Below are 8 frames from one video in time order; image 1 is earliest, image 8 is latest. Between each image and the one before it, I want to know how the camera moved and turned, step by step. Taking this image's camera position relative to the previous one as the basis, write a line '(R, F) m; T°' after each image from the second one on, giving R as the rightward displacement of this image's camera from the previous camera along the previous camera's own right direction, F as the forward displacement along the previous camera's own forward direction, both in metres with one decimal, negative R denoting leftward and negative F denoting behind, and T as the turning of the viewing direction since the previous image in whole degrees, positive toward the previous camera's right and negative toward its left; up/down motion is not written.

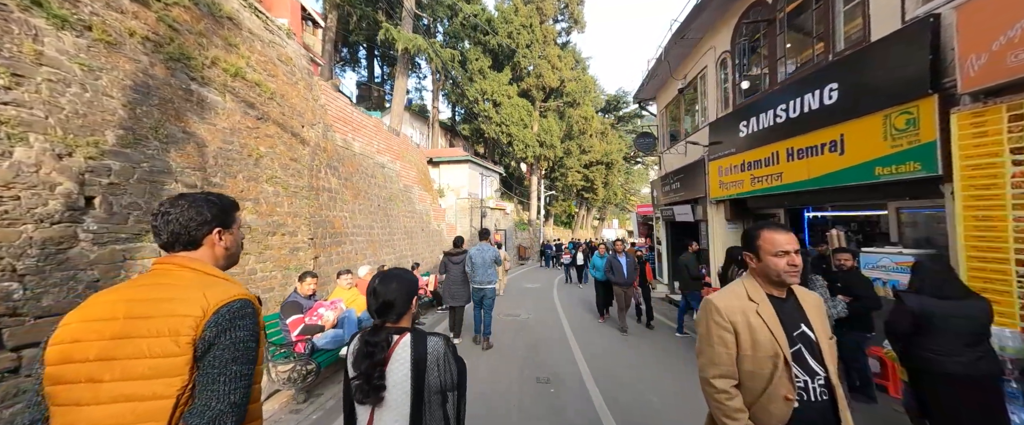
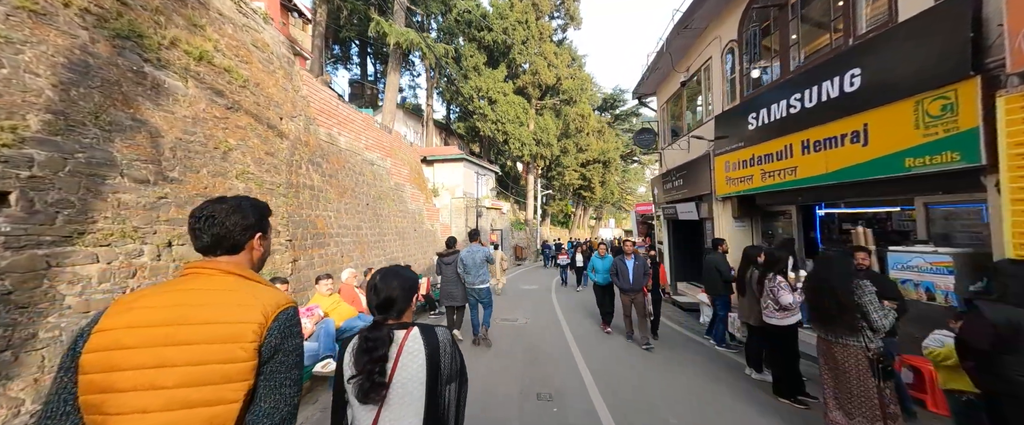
(0.0, +0.5) m; +1°
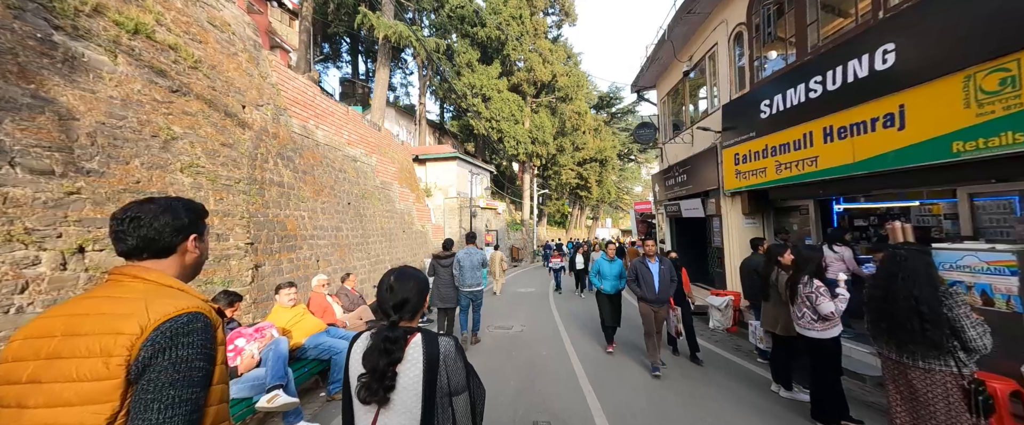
(+0.1, +0.6) m; +1°
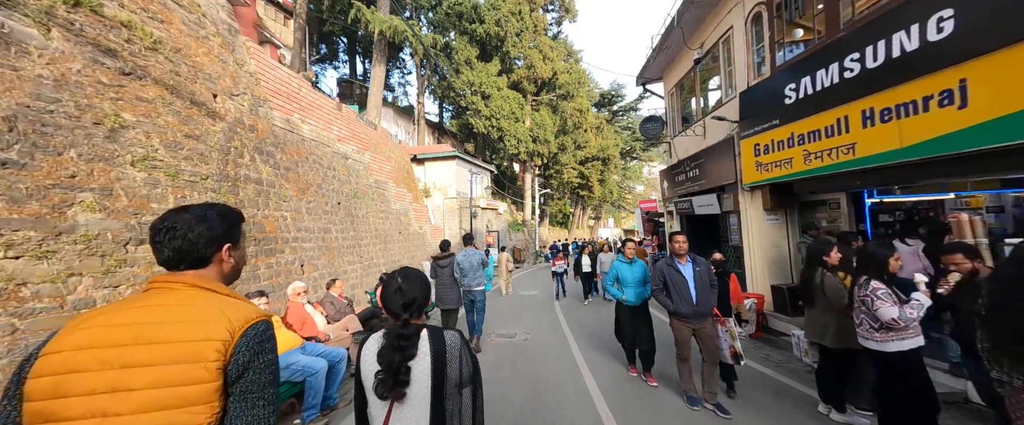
(0.0, +0.6) m; 0°
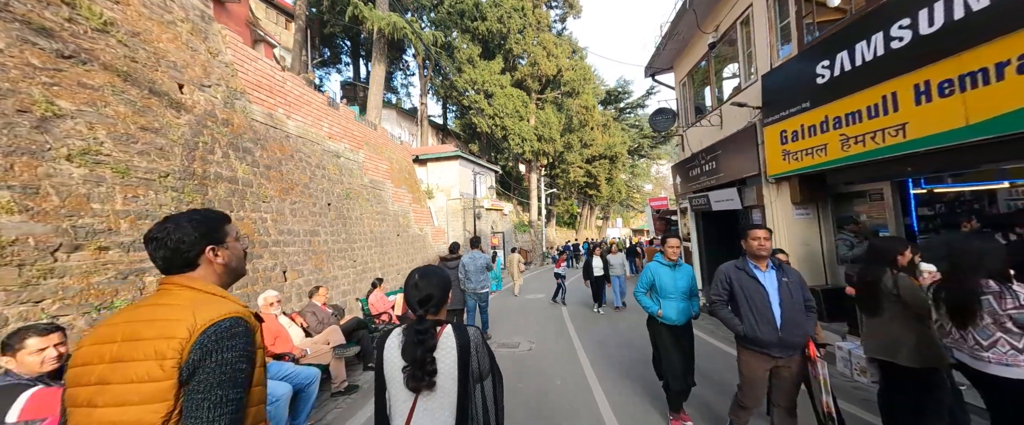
(+0.1, +0.6) m; -1°
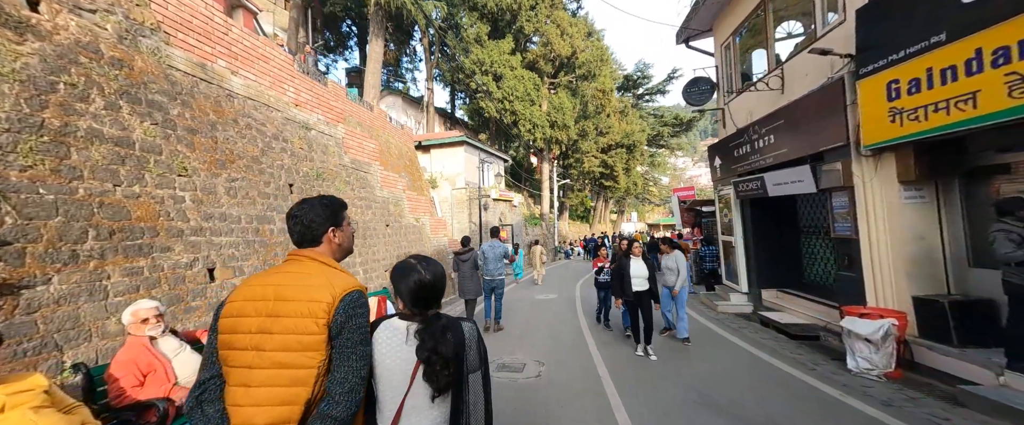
(+0.1, +1.5) m; -2°
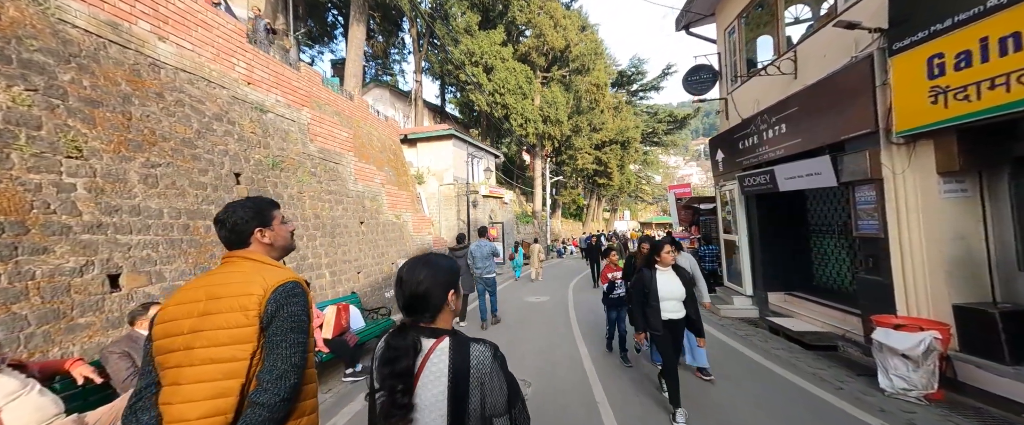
(+0.1, +0.7) m; +1°
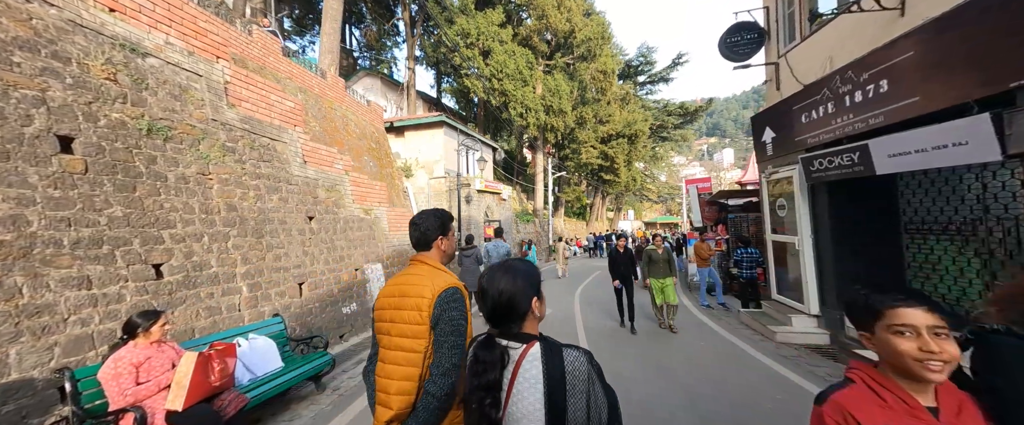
(+0.2, +1.8) m; 0°
